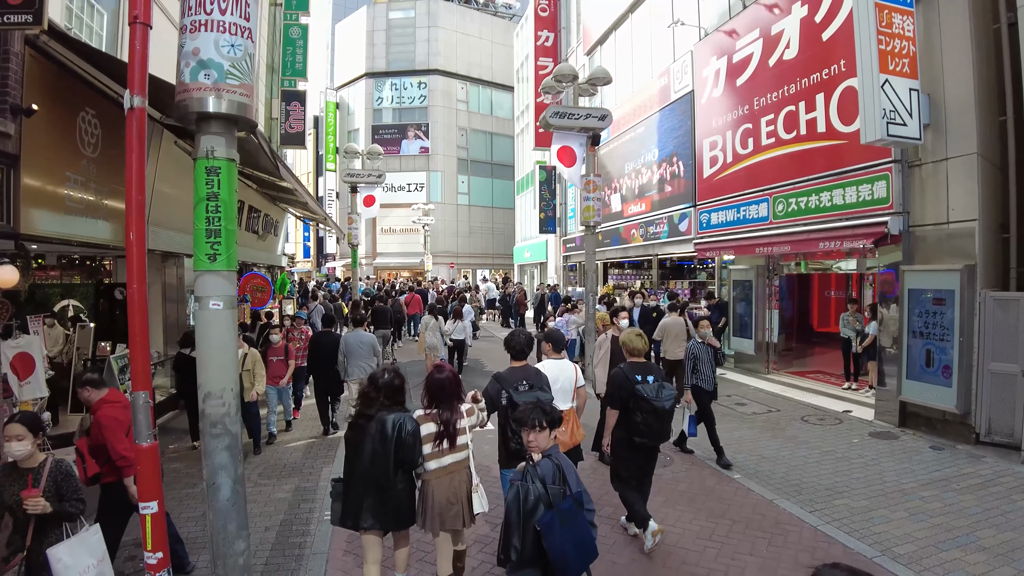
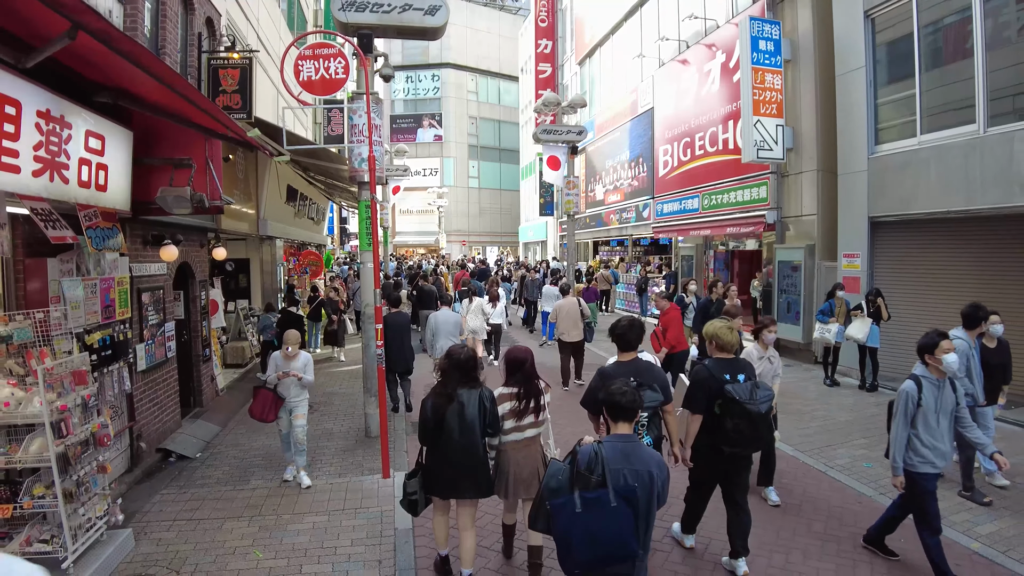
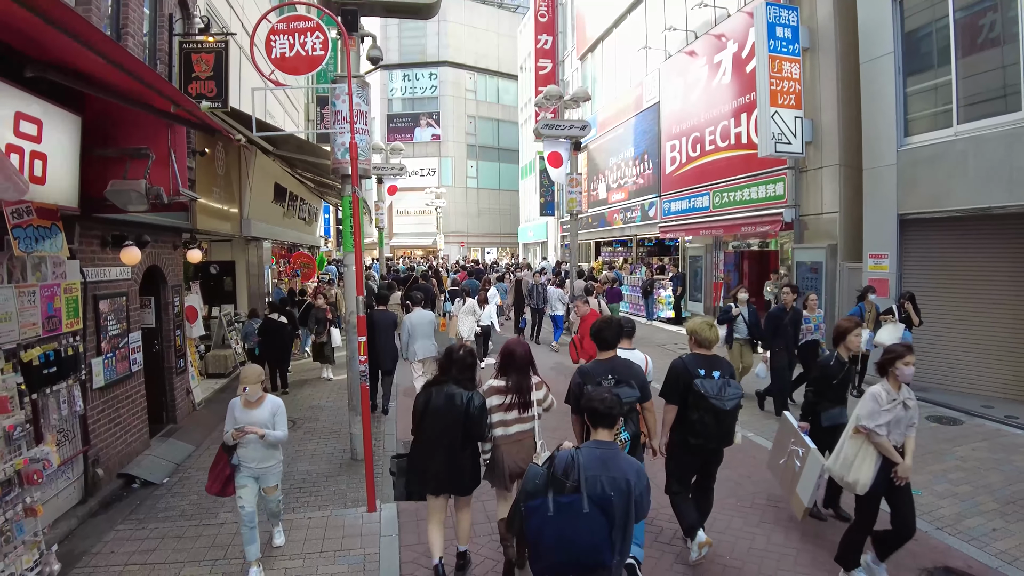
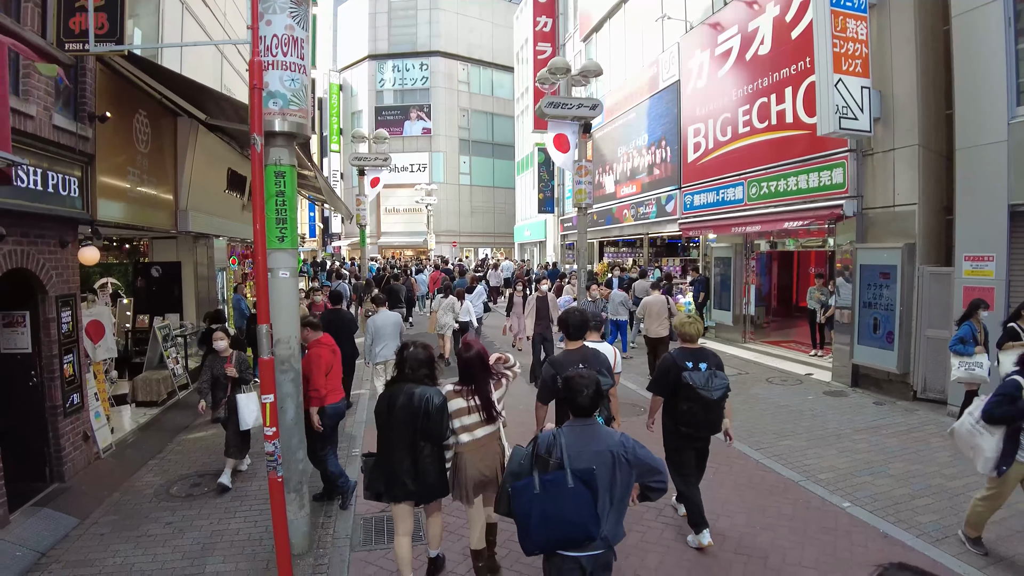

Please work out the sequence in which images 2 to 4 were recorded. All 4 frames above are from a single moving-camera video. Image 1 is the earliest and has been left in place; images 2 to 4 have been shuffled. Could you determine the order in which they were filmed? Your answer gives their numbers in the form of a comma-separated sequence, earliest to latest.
4, 3, 2
